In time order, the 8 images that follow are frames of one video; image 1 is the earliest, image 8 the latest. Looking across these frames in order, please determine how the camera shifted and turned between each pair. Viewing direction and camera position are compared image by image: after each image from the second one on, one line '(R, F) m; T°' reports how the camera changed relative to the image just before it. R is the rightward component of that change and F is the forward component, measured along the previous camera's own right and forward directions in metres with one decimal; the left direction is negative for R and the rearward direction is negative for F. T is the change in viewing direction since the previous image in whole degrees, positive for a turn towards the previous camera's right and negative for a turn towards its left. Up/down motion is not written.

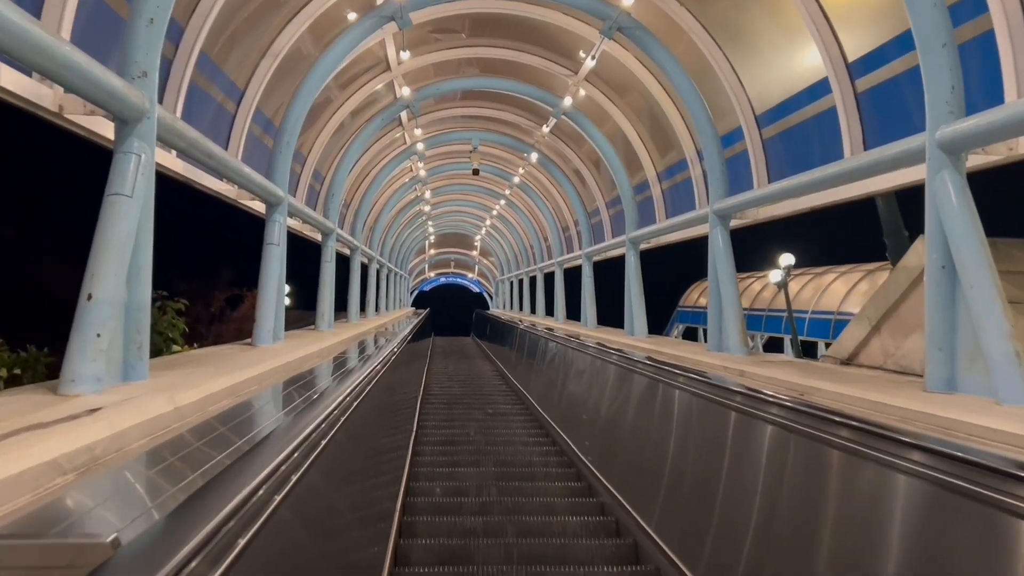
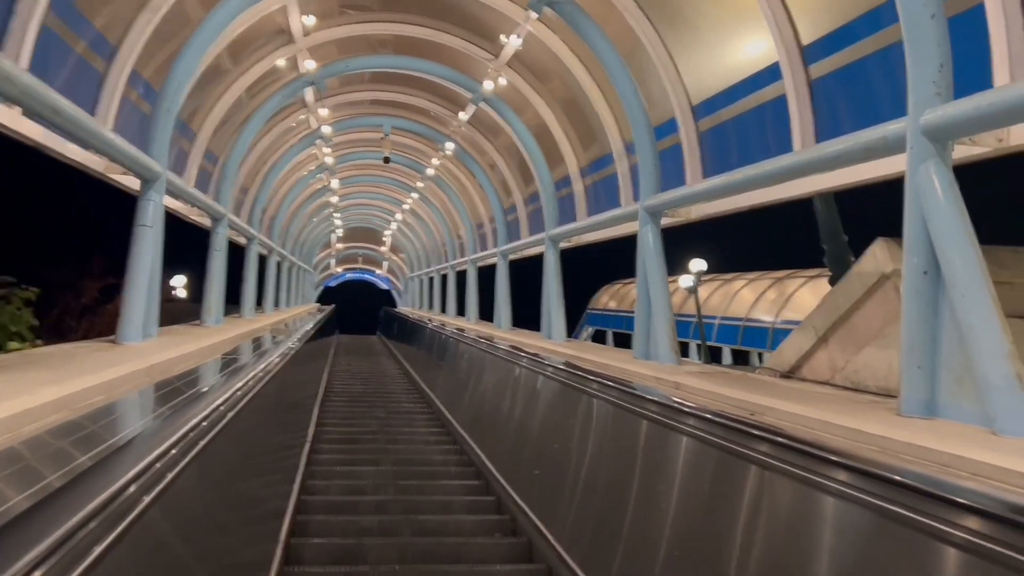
(0.0, +0.7) m; +6°
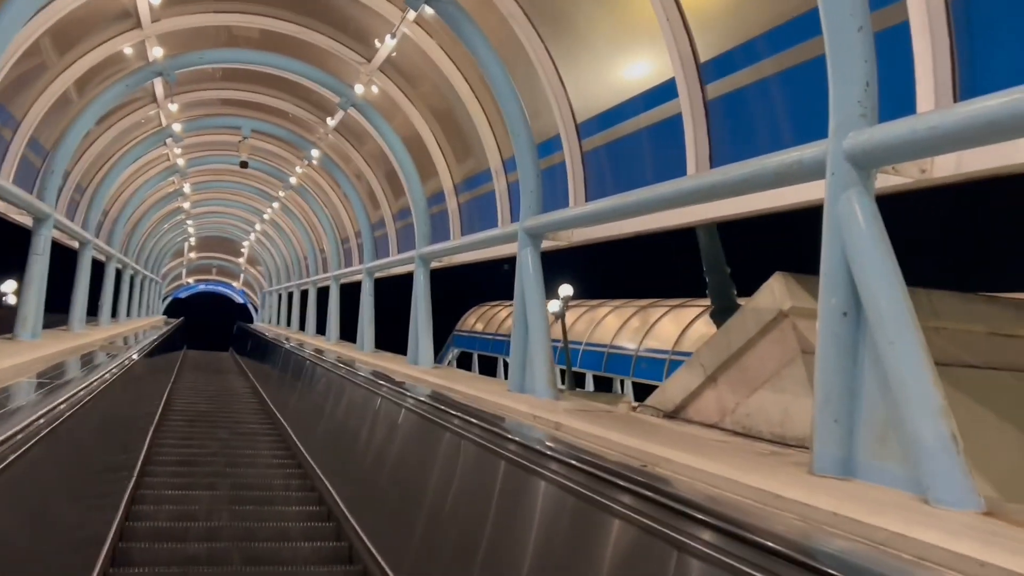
(0.0, +0.5) m; +9°
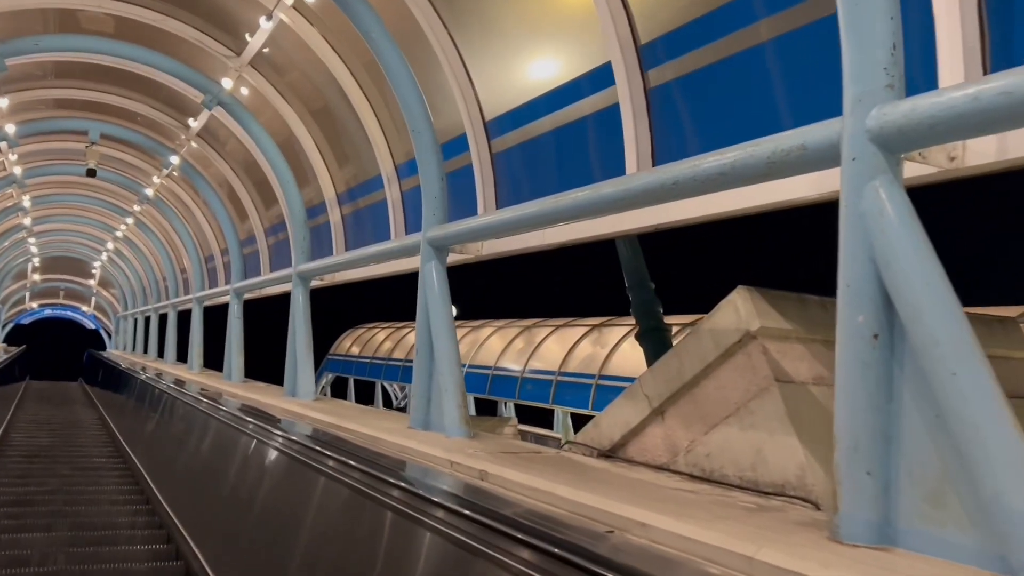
(-0.2, +0.7) m; +8°
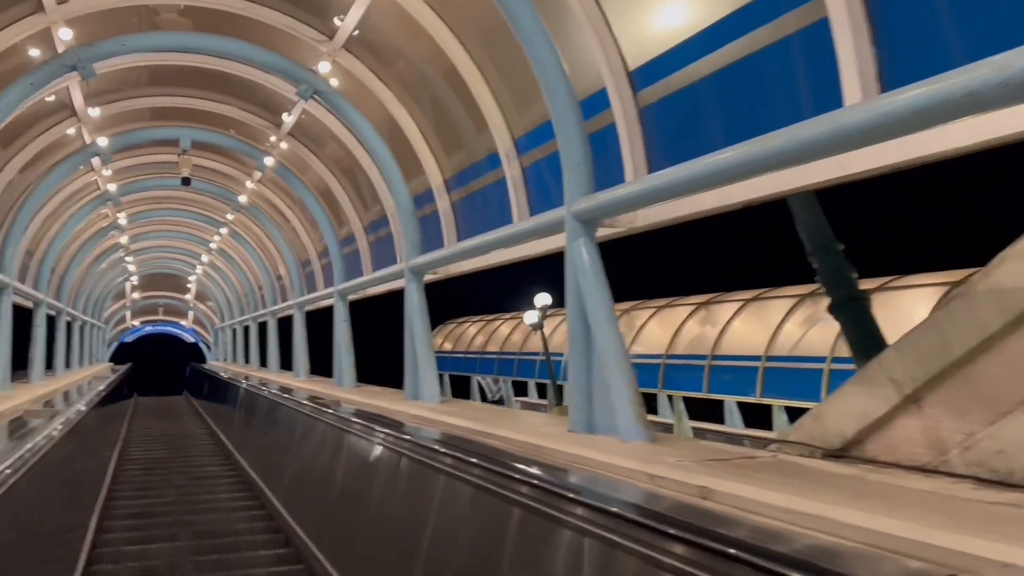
(-0.4, +0.6) m; -5°
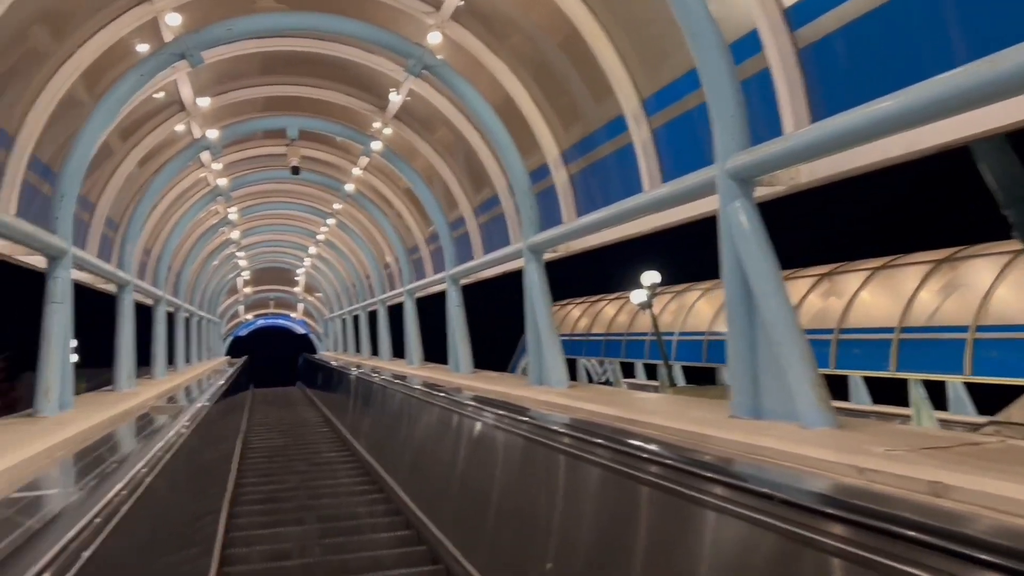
(-0.2, +0.4) m; -6°
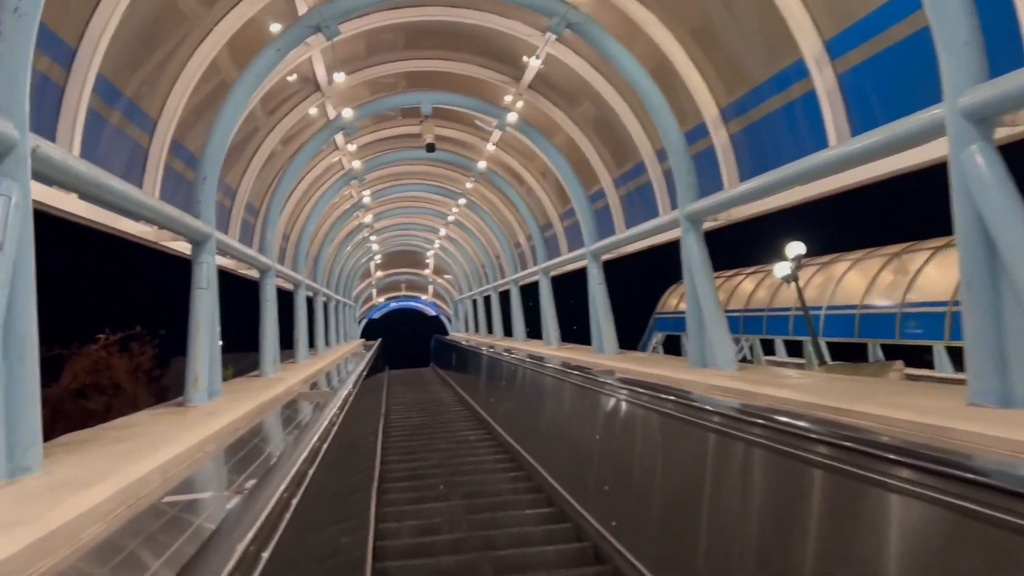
(-0.2, +0.4) m; -8°
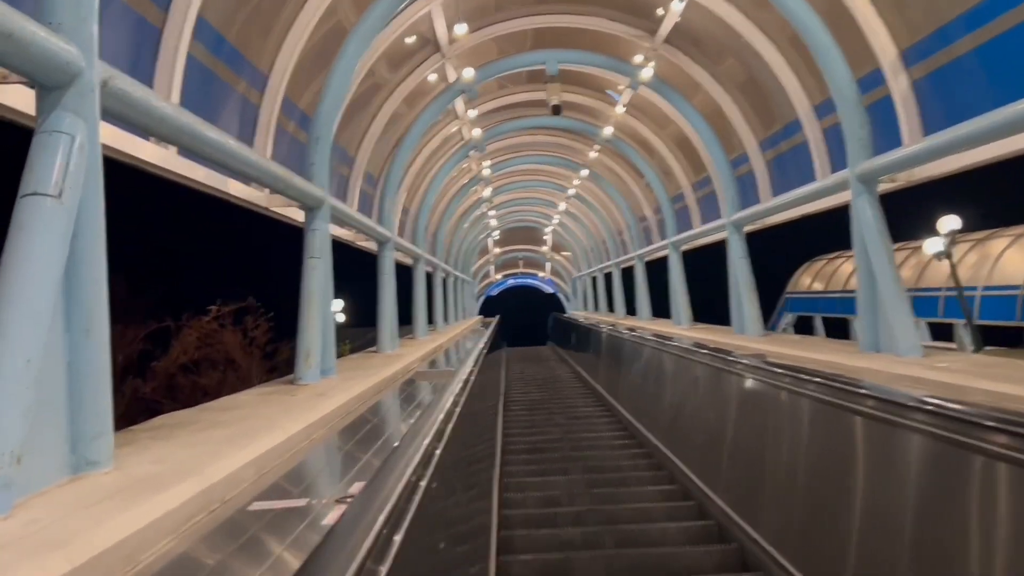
(-0.1, +0.6) m; -8°
